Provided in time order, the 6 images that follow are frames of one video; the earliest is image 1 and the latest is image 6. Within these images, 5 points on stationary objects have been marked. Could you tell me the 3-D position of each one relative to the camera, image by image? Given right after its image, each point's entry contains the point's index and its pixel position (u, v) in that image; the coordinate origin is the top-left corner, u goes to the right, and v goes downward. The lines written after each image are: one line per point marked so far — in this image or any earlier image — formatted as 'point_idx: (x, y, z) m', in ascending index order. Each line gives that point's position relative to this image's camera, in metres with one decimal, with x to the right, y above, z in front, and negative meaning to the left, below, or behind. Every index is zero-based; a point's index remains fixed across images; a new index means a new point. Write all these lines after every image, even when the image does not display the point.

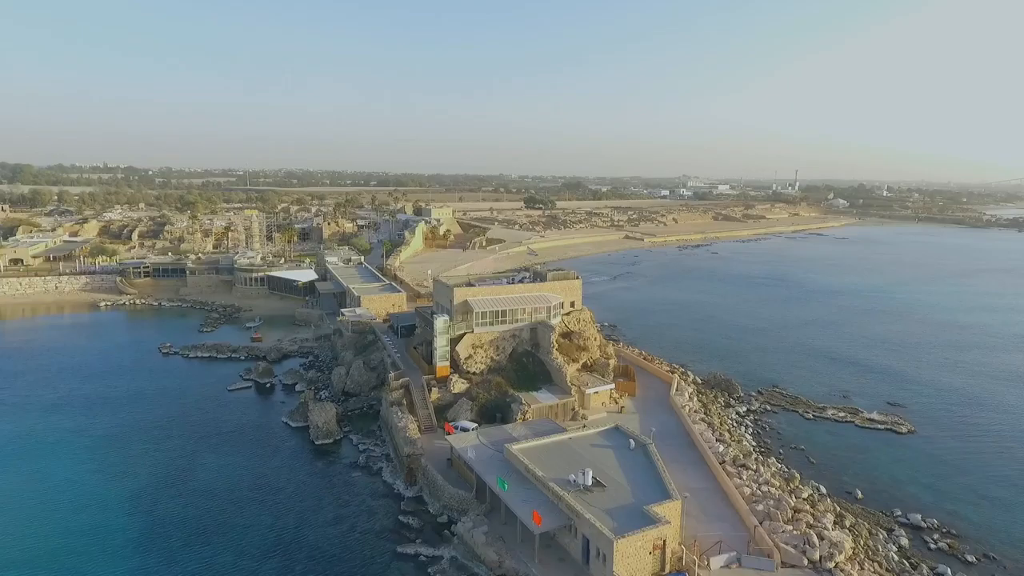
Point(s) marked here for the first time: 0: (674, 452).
0: (+4.9, -4.9, +19.2) m
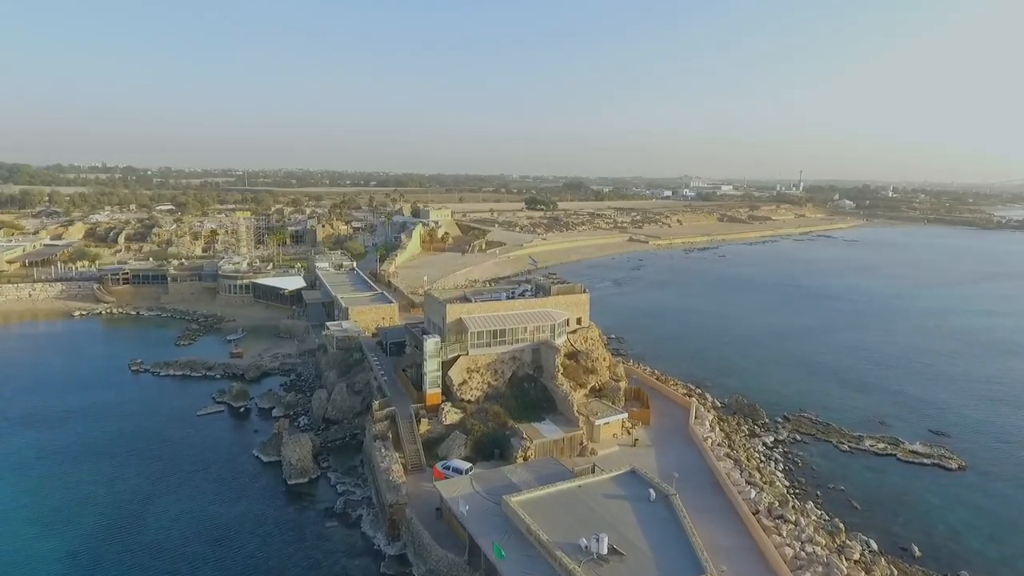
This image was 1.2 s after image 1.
0: (+4.8, -5.5, +16.6) m
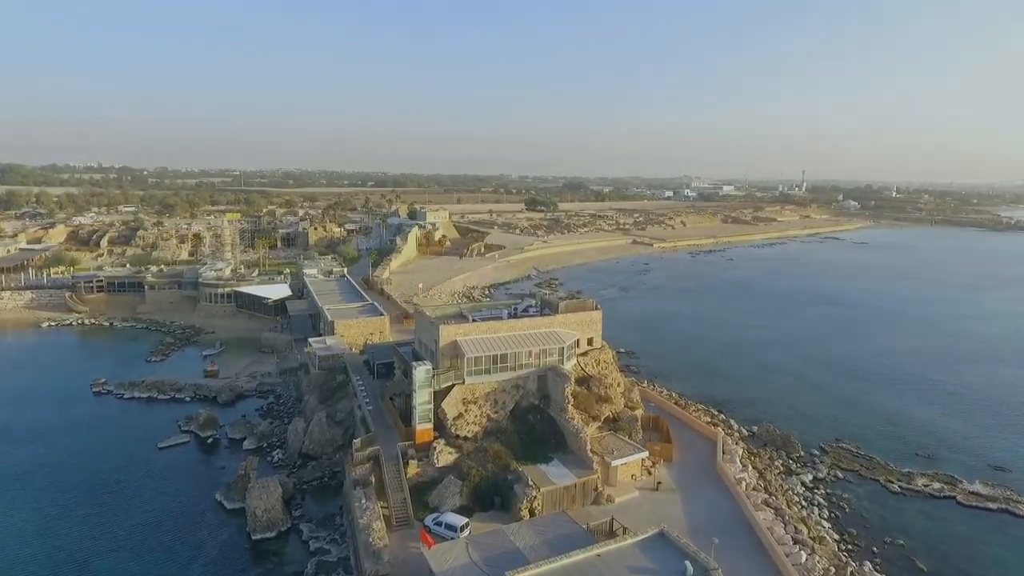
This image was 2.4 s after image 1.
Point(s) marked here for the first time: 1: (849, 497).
0: (+4.9, -6.0, +13.8) m
1: (+9.9, -6.1, +18.8) m
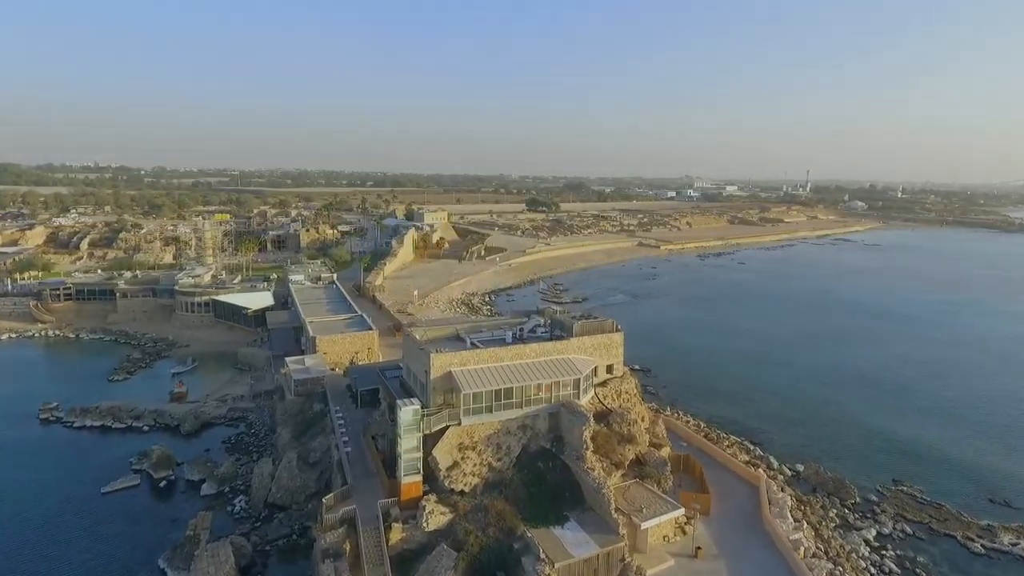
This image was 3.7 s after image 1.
0: (+5.1, -6.5, +10.6) m
1: (+10.0, -6.6, +15.6) m
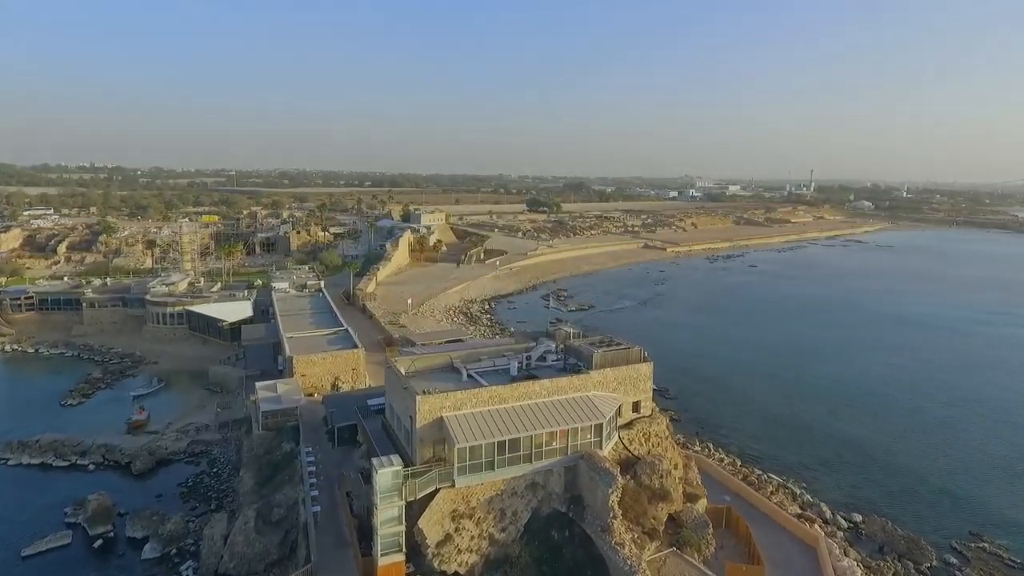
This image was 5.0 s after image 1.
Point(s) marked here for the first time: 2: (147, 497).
0: (+5.2, -7.0, +7.5) m
1: (+10.2, -7.1, +12.5) m
2: (-10.3, -5.8, +18.1) m
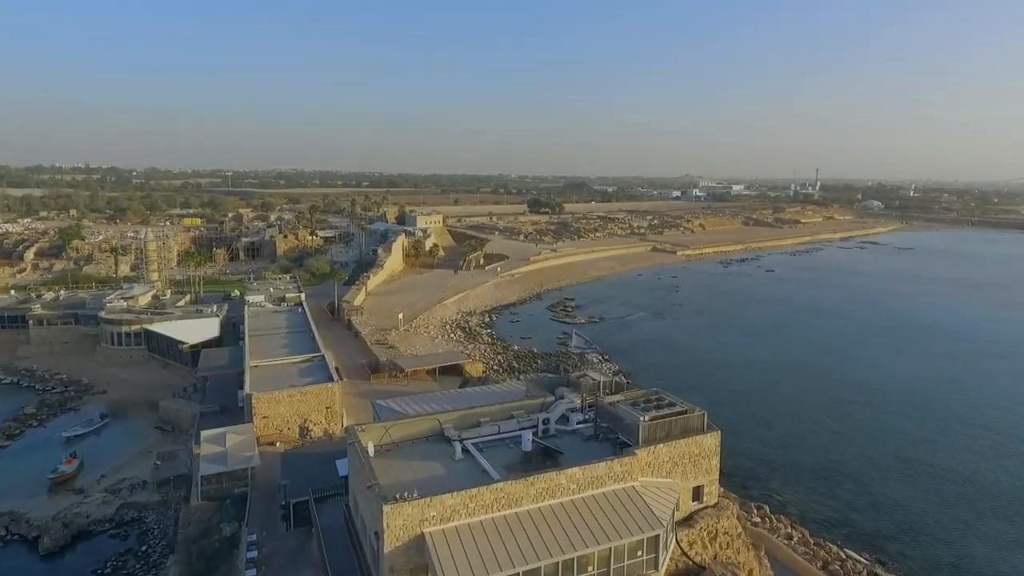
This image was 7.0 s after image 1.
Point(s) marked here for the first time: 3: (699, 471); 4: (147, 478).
0: (+5.4, -7.6, +3.4) m
1: (+10.4, -7.7, +8.4) m
2: (-10.1, -6.5, +14.0) m
3: (+3.0, -2.9, +10.3) m
4: (-10.2, -5.4, +18.0) m
